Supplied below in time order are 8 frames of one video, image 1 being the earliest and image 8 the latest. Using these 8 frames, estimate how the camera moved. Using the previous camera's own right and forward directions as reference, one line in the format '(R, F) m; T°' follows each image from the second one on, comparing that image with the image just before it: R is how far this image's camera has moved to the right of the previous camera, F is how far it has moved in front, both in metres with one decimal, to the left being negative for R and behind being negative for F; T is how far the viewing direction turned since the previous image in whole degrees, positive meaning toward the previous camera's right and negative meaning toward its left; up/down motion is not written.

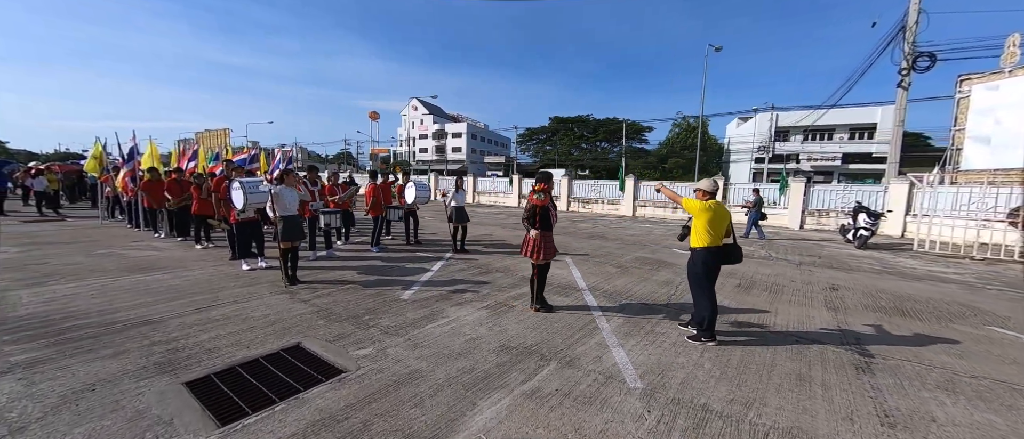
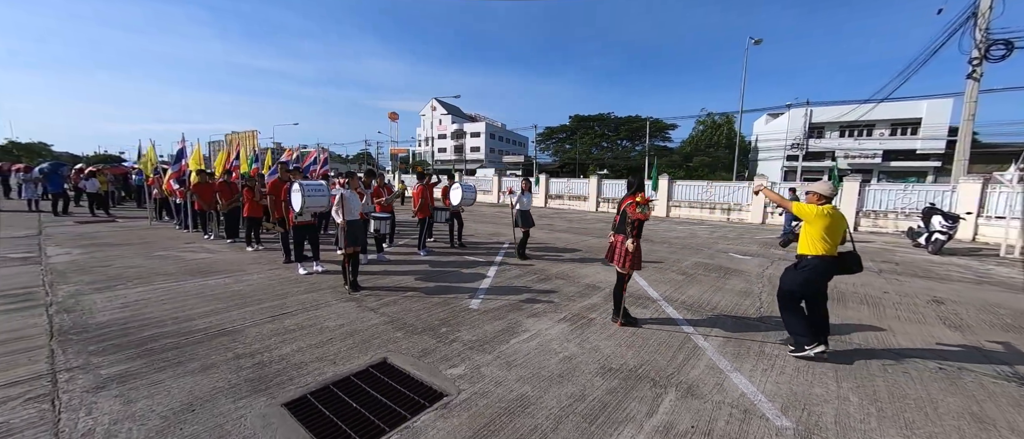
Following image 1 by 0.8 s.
(-0.7, +0.2) m; -3°
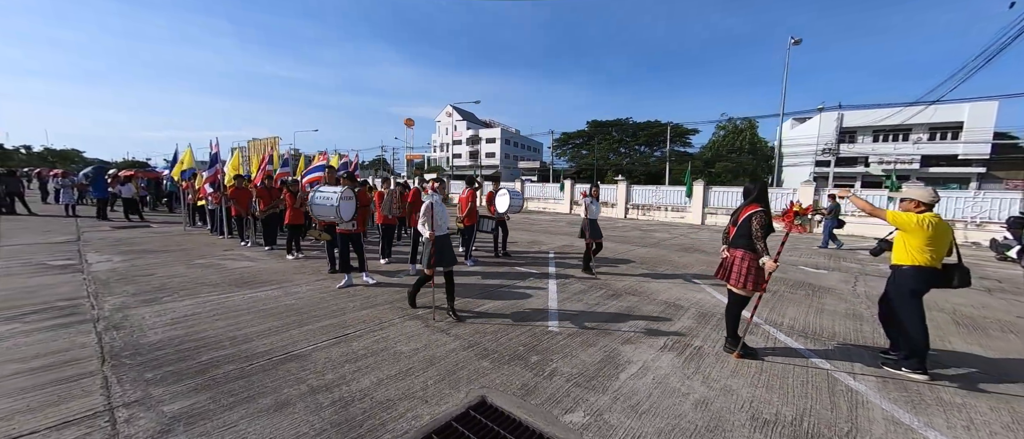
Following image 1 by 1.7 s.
(-0.8, +0.4) m; -2°
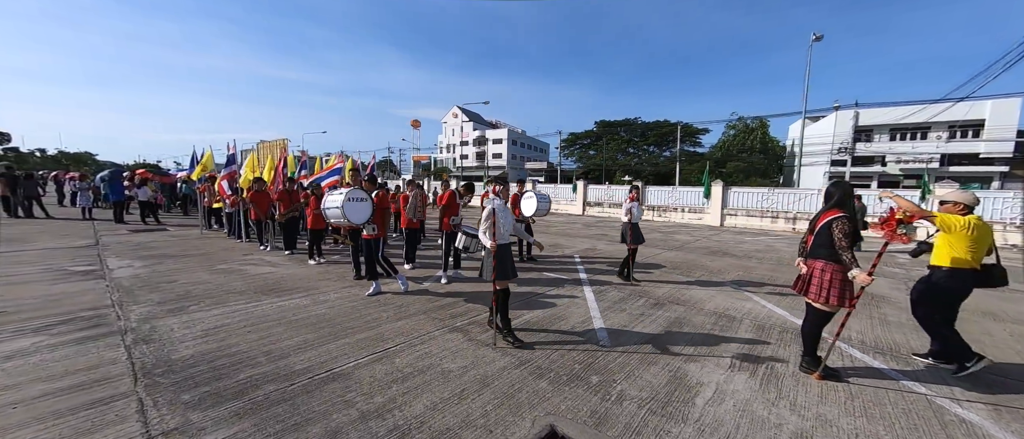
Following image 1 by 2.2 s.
(-0.4, +0.2) m; -1°
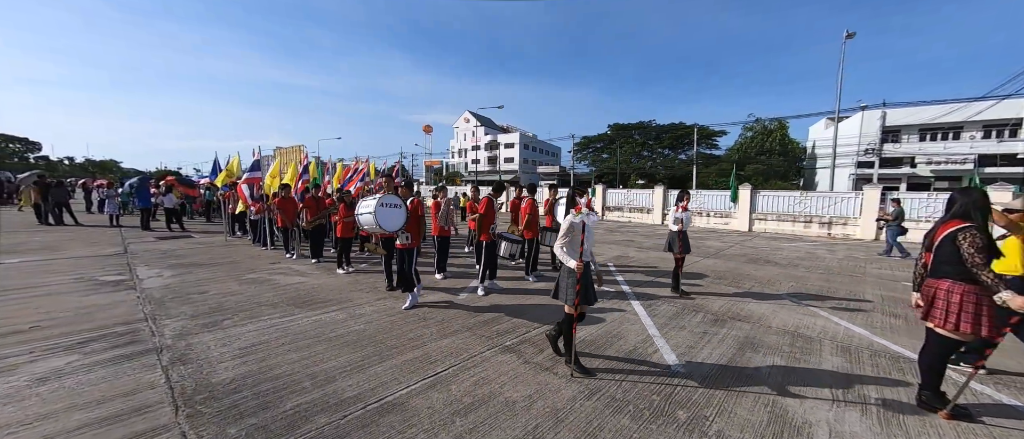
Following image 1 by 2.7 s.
(-0.5, +0.3) m; -2°
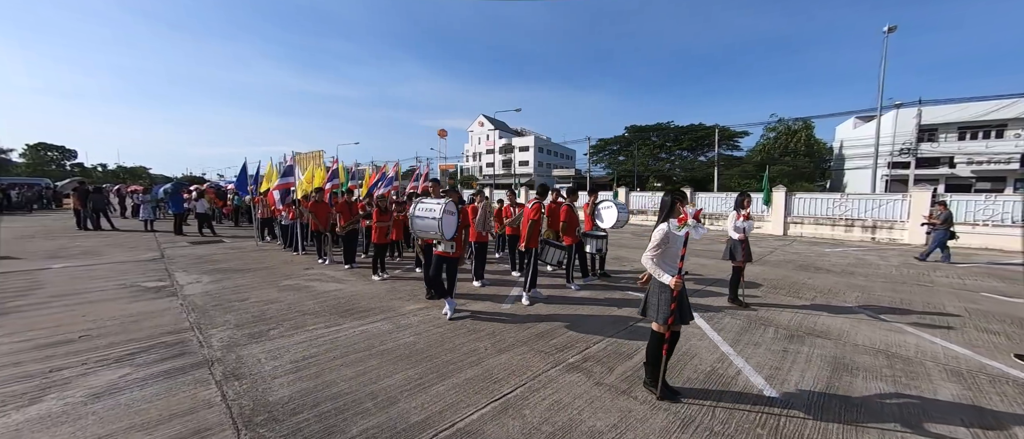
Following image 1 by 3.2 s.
(-0.5, +0.2) m; -2°
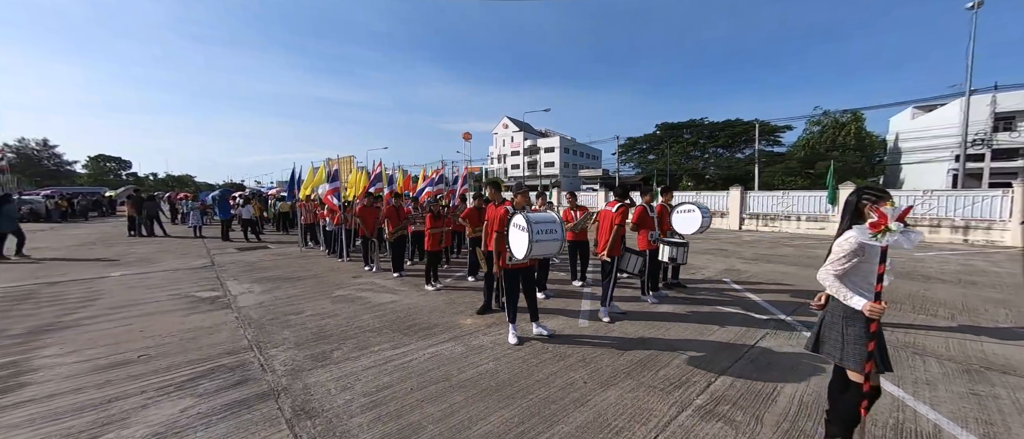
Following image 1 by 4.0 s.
(-0.7, +0.5) m; -4°
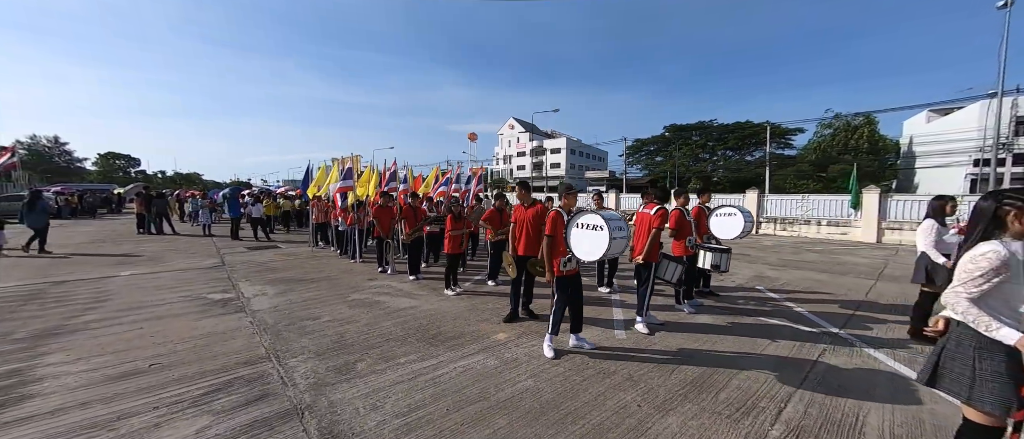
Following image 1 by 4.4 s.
(-0.4, +0.3) m; -1°
